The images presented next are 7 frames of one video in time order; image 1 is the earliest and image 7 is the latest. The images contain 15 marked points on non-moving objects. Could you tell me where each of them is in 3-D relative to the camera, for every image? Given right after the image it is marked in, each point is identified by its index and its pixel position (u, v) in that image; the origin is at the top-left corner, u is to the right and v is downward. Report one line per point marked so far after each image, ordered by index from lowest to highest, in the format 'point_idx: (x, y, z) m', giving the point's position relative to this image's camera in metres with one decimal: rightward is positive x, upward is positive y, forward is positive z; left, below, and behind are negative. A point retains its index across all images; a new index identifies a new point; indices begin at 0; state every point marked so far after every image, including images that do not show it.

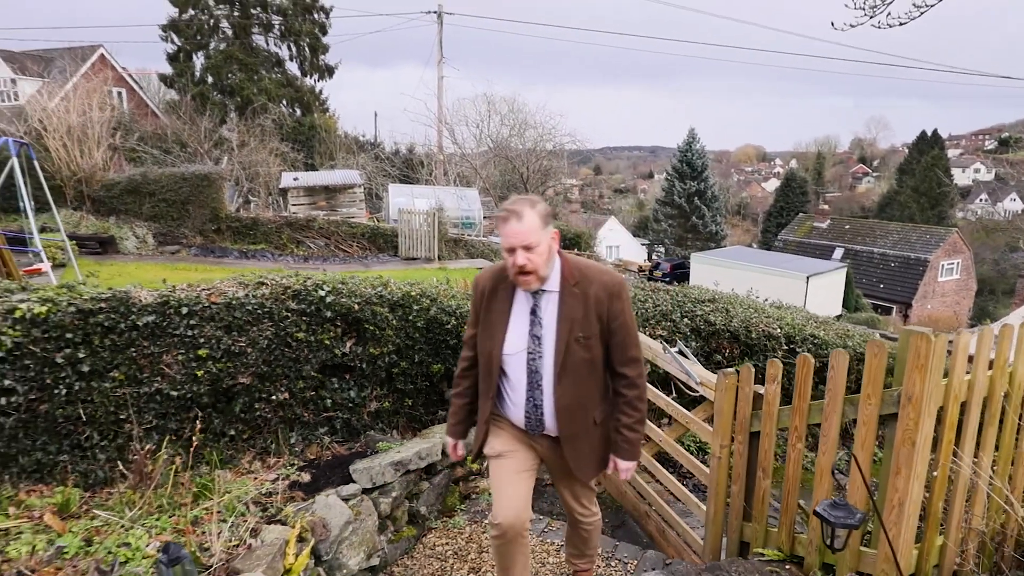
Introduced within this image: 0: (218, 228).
0: (-6.9, +1.4, +15.0) m
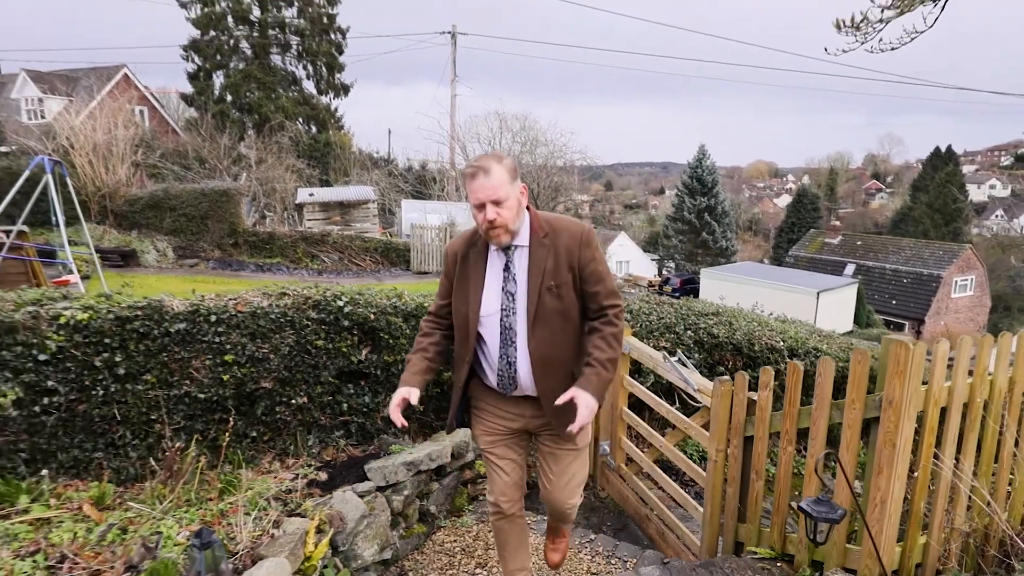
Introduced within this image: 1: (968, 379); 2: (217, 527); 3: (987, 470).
0: (-6.6, +1.1, +15.4) m
1: (+2.3, -0.5, +3.2) m
2: (-1.5, -1.2, +3.3) m
3: (+2.5, -1.0, +3.3) m
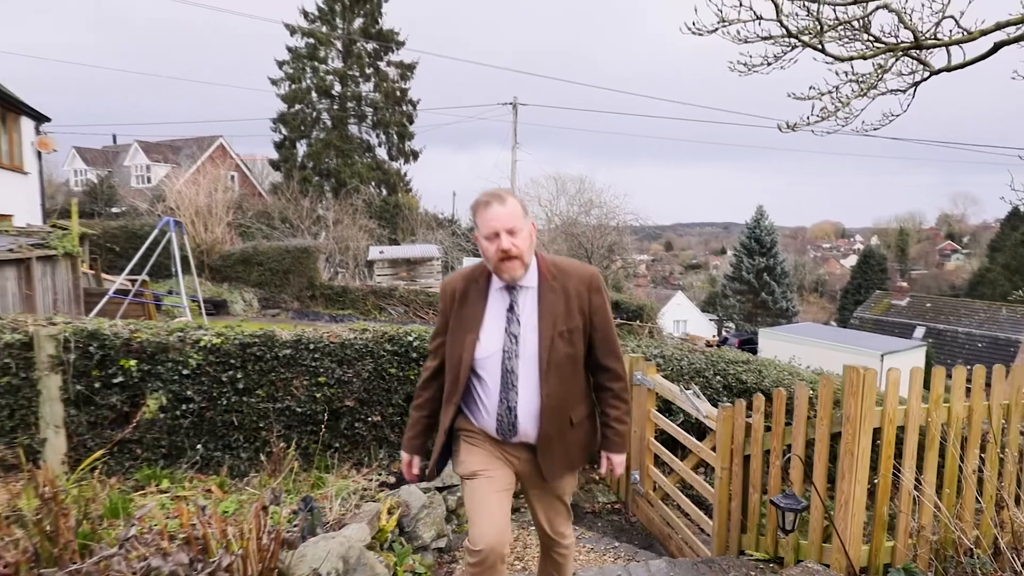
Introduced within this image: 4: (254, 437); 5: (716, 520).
0: (-5.3, -0.2, +16.9) m
1: (+2.5, -0.7, +3.8) m
2: (-1.2, -1.4, +4.2) m
3: (+2.7, -1.2, +3.9) m
4: (-2.0, -1.2, +5.0) m
5: (+1.5, -1.7, +4.6) m
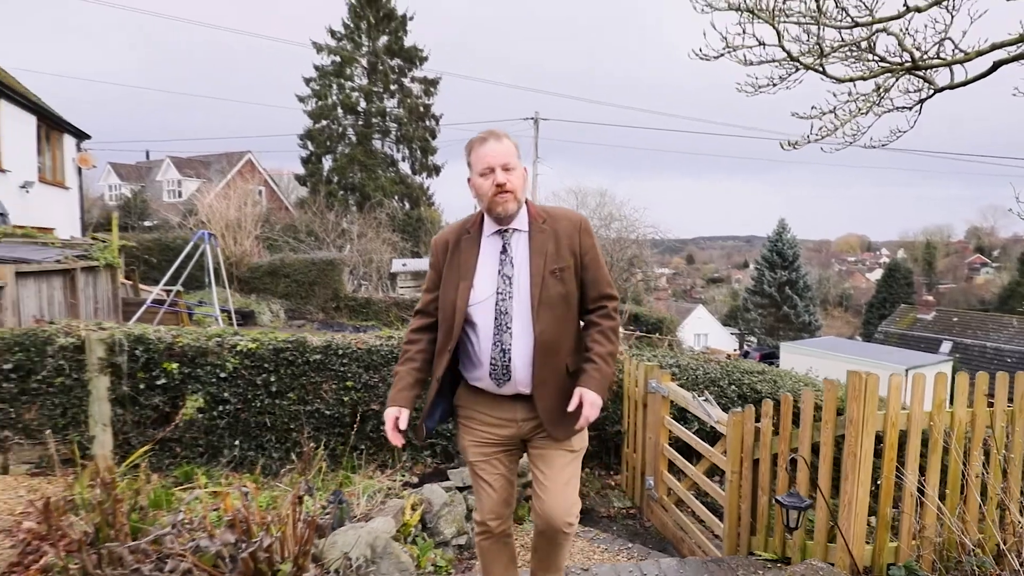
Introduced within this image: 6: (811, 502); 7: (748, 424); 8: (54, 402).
0: (-4.7, -0.5, +17.3) m
1: (+2.6, -0.8, +3.9) m
2: (-1.1, -1.5, +4.5) m
3: (+2.8, -1.3, +4.0) m
4: (-1.9, -1.2, +5.3) m
5: (+1.6, -1.7, +4.7) m
6: (+1.8, -1.3, +3.9) m
7: (+1.7, -1.0, +4.6) m
8: (-3.4, -0.8, +4.7) m
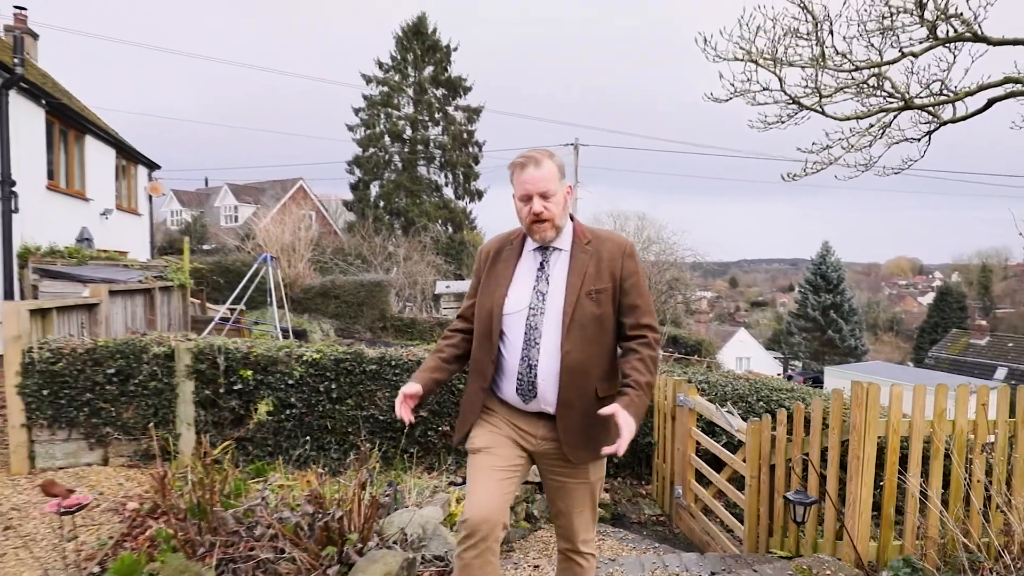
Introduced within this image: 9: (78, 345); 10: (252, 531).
0: (-3.6, -1.1, +18.1) m
1: (+2.8, -0.9, +4.3) m
2: (-0.9, -1.6, +5.0) m
3: (+3.0, -1.4, +4.3) m
4: (-1.6, -1.4, +5.9) m
5: (+1.9, -1.9, +5.1) m
6: (+2.0, -1.4, +4.3) m
7: (+2.0, -1.1, +5.0) m
8: (-3.1, -1.0, +5.4) m
9: (-3.6, -0.5, +5.3) m
10: (-1.5, -1.4, +3.6) m
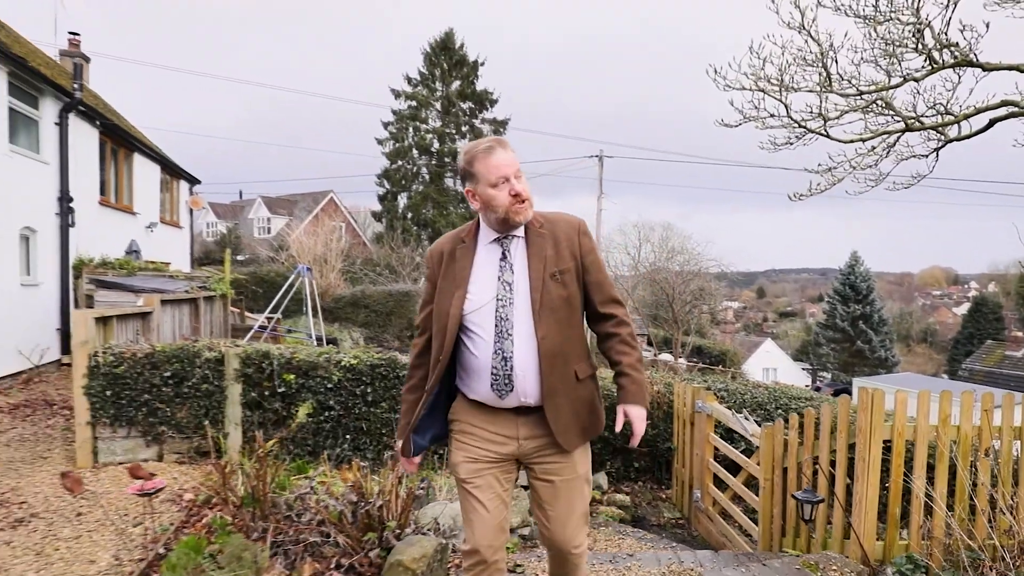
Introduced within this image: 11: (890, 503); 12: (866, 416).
0: (-2.9, -1.3, +18.5) m
1: (+3.0, -1.0, +4.5) m
2: (-0.7, -1.7, +5.4) m
3: (+3.2, -1.5, +4.5) m
4: (-1.3, -1.5, +6.2) m
5: (+2.1, -2.0, +5.3) m
6: (+2.2, -1.5, +4.5) m
7: (+2.2, -1.2, +5.2) m
8: (-2.9, -1.1, +5.9) m
9: (-3.4, -0.6, +5.8) m
10: (-1.3, -1.4, +4.0) m
11: (+2.6, -1.5, +4.4) m
12: (+2.4, -0.9, +4.3) m
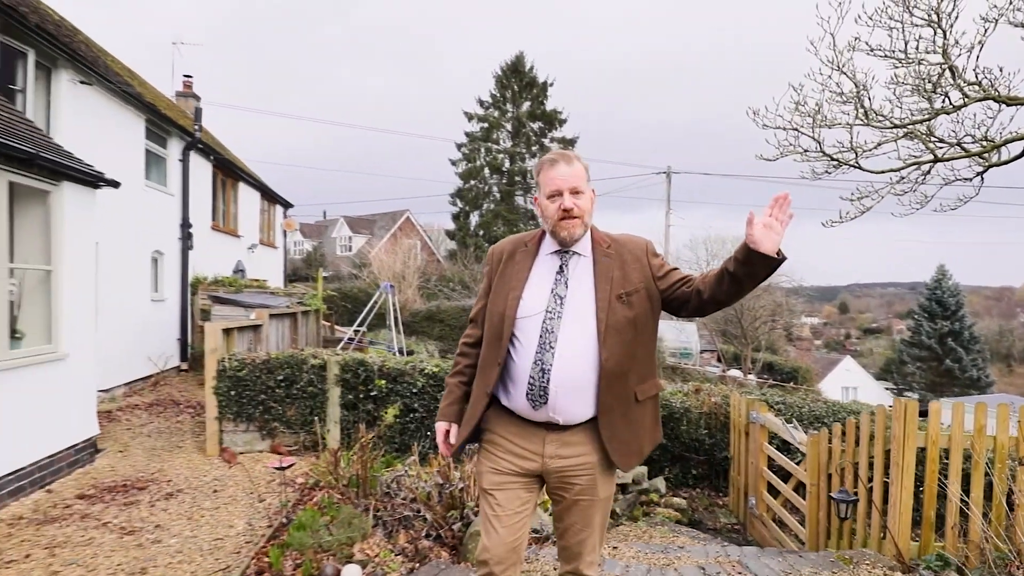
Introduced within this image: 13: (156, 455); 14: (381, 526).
0: (-0.8, -1.8, +19.4) m
1: (+3.5, -1.1, +4.8) m
2: (-0.1, -1.9, +6.1) m
3: (+3.6, -1.6, +4.8) m
4: (-0.6, -1.7, +7.0) m
5: (+2.6, -2.1, +5.7) m
6: (+2.7, -1.6, +4.9) m
7: (+2.7, -1.4, +5.6) m
8: (-2.2, -1.2, +6.8) m
9: (-2.7, -0.7, +6.8) m
10: (-0.9, -1.6, +4.8) m
11: (+3.1, -1.6, +4.8) m
12: (+2.9, -1.0, +4.7) m
13: (-3.8, -1.8, +6.7) m
14: (-0.9, -1.7, +4.5) m
